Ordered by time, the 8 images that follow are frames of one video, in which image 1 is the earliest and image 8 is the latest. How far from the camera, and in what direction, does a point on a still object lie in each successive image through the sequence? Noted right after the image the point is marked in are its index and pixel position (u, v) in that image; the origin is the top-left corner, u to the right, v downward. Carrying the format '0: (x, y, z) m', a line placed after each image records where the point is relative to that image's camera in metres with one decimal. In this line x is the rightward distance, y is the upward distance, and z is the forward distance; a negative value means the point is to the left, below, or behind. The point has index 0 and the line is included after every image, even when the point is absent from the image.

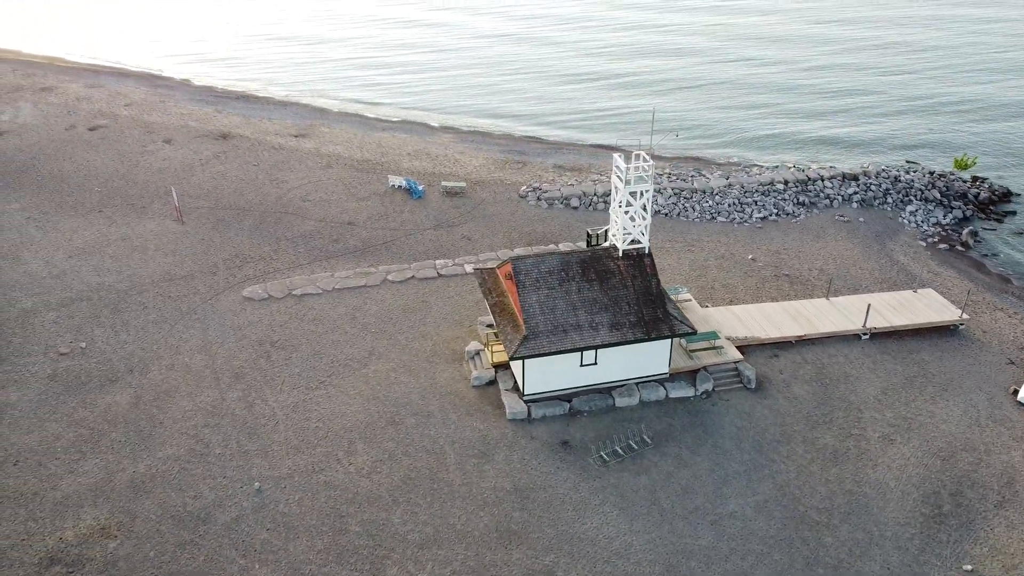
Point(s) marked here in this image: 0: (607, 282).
0: (+2.3, +0.1, +19.5) m
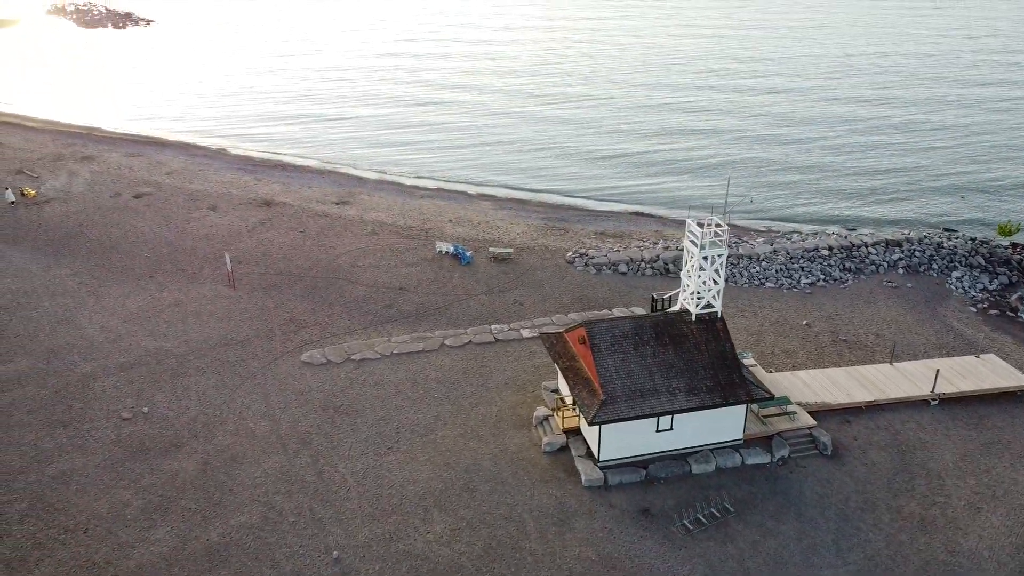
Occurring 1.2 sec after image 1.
0: (+4.1, -1.4, +19.5) m
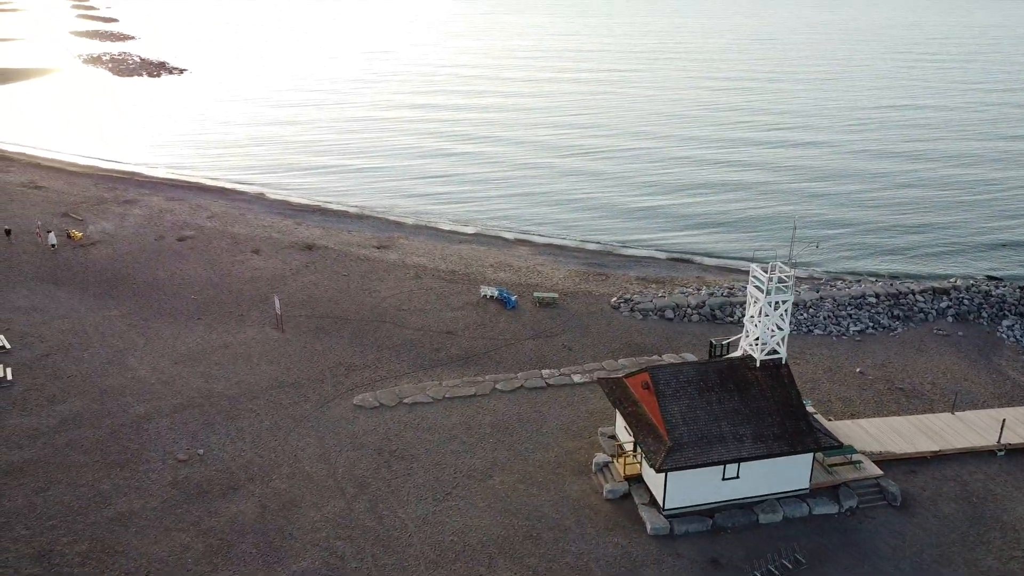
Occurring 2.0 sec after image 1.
0: (+5.6, -2.5, +19.2) m
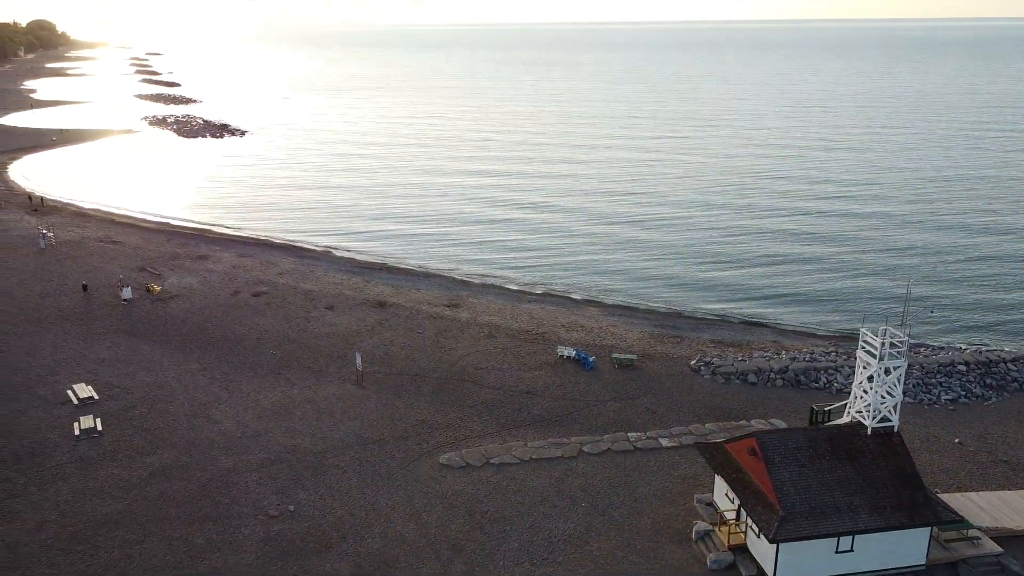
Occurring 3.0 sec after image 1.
0: (+8.0, -4.0, +18.6) m
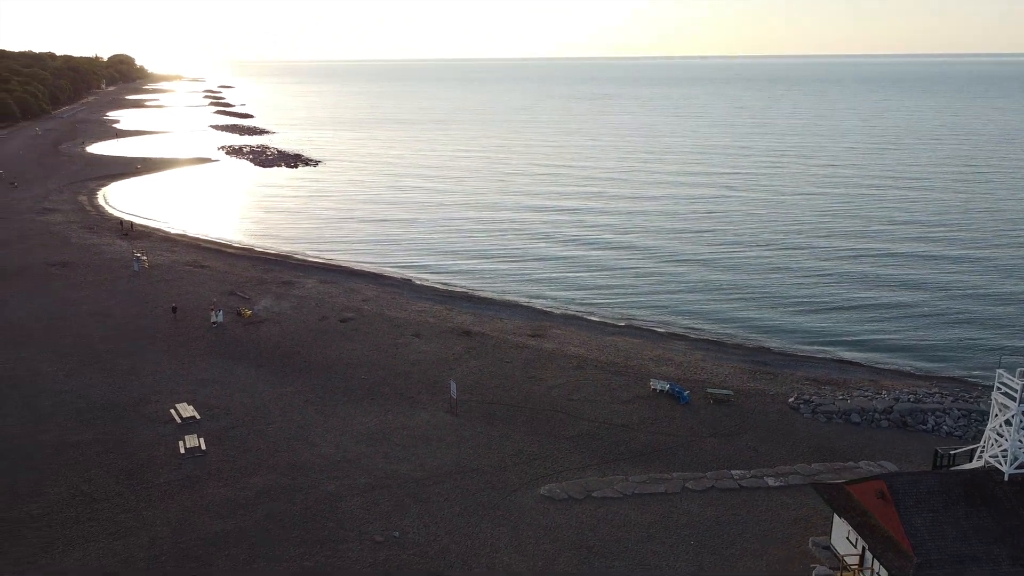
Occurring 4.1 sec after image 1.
0: (+10.7, -4.9, +17.7) m
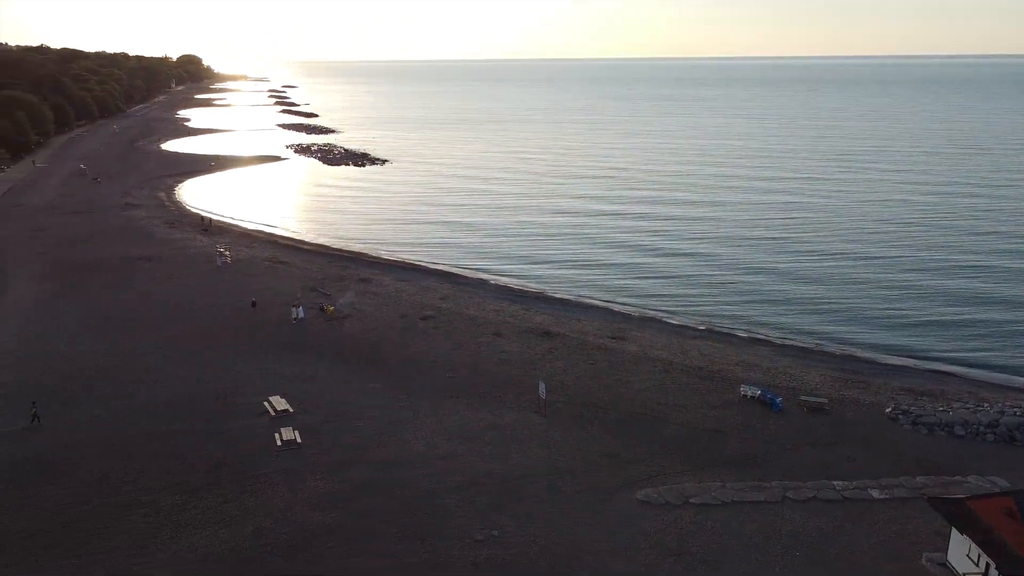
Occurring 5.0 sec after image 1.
0: (+13.1, -5.1, +16.9) m
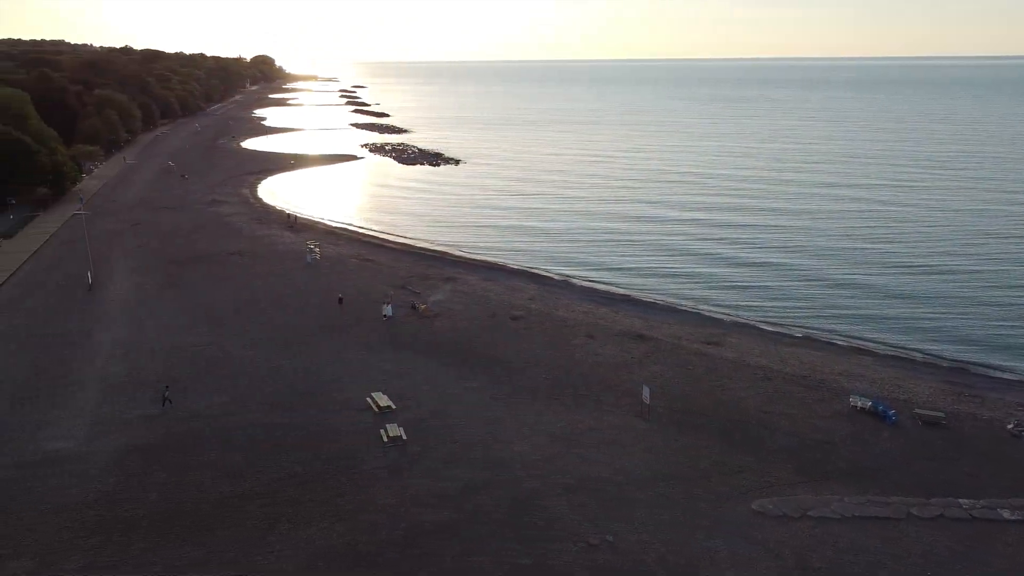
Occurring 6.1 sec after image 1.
0: (+15.8, -5.4, +15.6) m
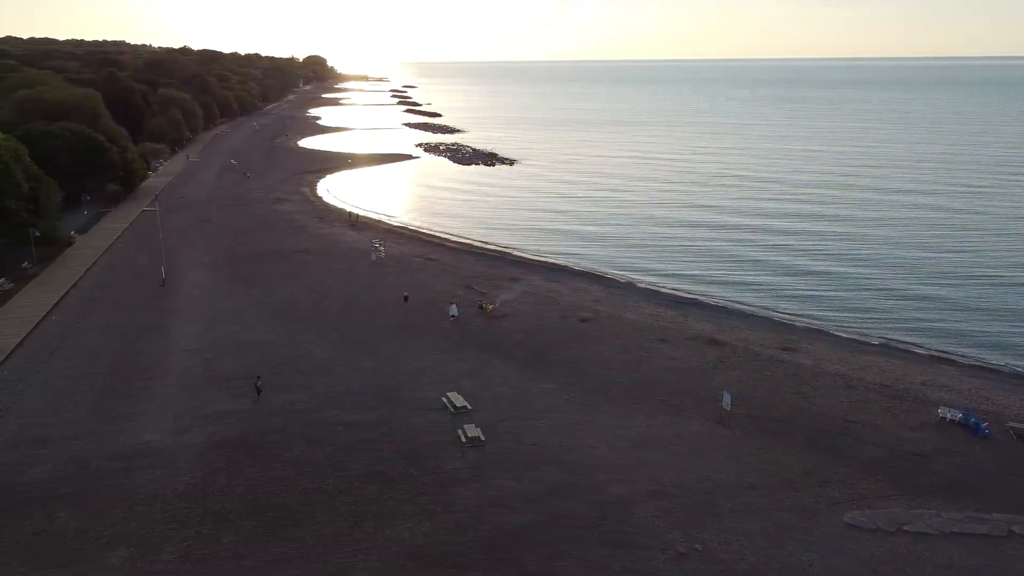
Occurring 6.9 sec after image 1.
0: (+17.8, -5.7, +14.6) m
